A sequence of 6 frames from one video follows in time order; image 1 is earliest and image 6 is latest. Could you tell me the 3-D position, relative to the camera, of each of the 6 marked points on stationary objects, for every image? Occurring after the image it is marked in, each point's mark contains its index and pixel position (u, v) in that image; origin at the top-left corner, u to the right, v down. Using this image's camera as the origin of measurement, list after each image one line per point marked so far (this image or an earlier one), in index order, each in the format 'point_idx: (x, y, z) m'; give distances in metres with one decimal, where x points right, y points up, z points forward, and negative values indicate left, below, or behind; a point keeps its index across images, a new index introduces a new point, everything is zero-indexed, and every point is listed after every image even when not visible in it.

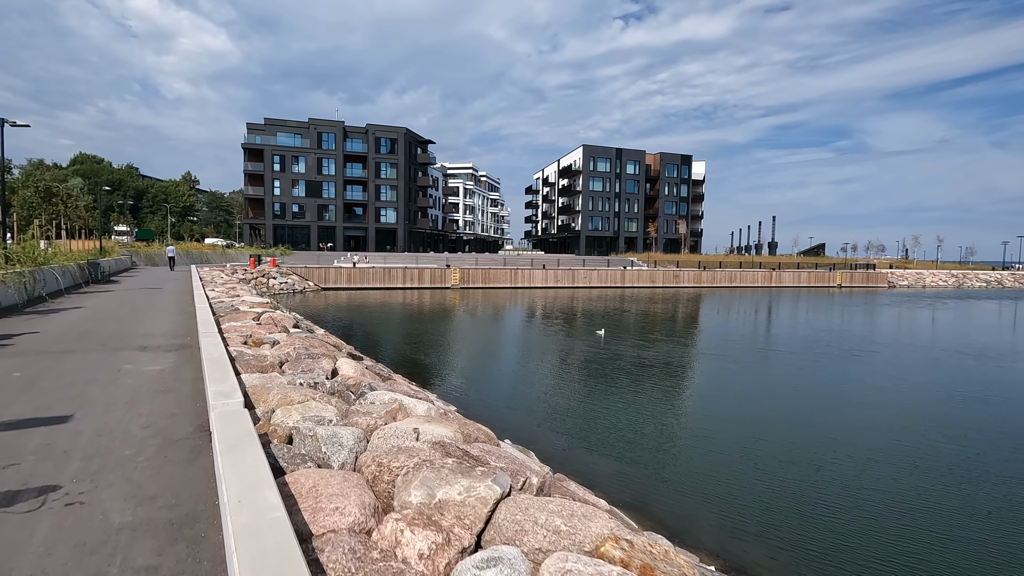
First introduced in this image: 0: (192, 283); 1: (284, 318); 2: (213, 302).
0: (-10.9, +0.2, +18.5) m
1: (-4.4, -0.6, +10.6) m
2: (-7.0, -0.3, +12.6) m
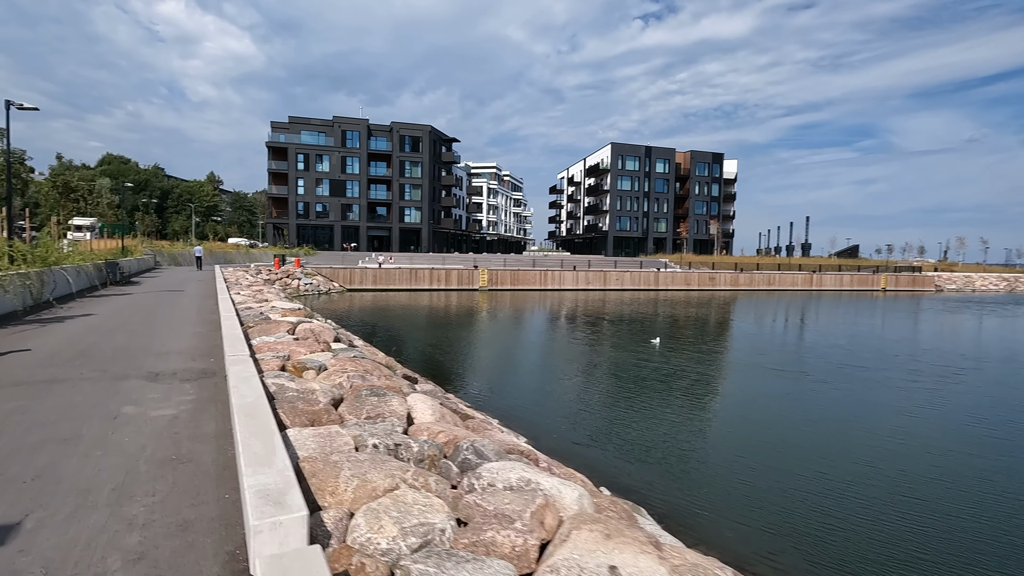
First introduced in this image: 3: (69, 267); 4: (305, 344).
0: (-9.3, +0.1, +17.0) m
1: (-3.1, -0.7, +8.9) m
2: (-5.5, -0.4, +11.0) m
3: (-11.2, +0.5, +13.7) m
4: (-2.9, -0.7, +7.5) m
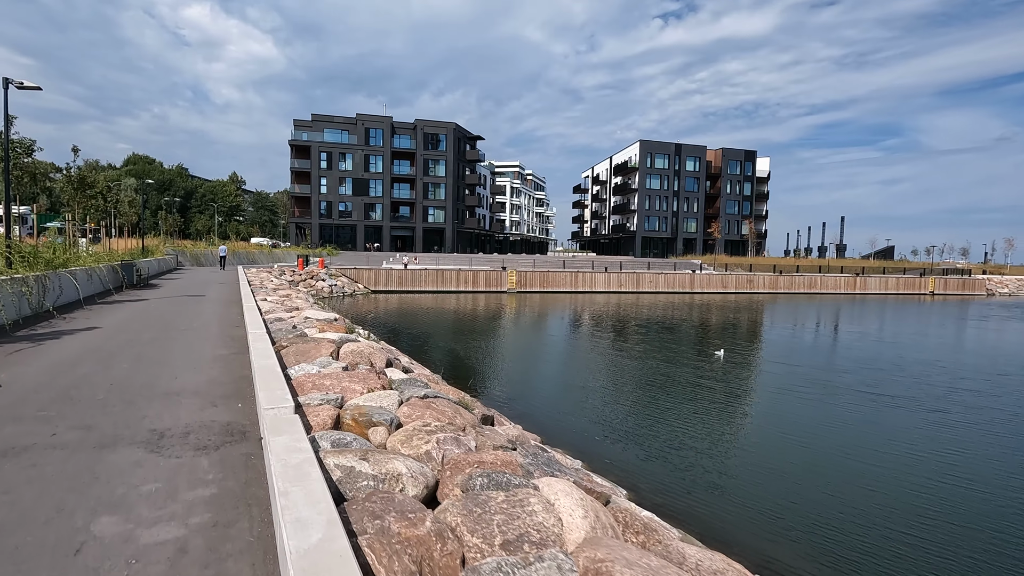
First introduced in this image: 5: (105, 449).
0: (-7.8, -0.1, +15.5) m
1: (-1.8, -0.9, +7.1) m
2: (-4.2, -0.6, +9.3) m
3: (-9.8, +0.4, +12.2) m
4: (-1.6, -0.9, +5.7) m
5: (-2.7, -1.0, +3.5) m
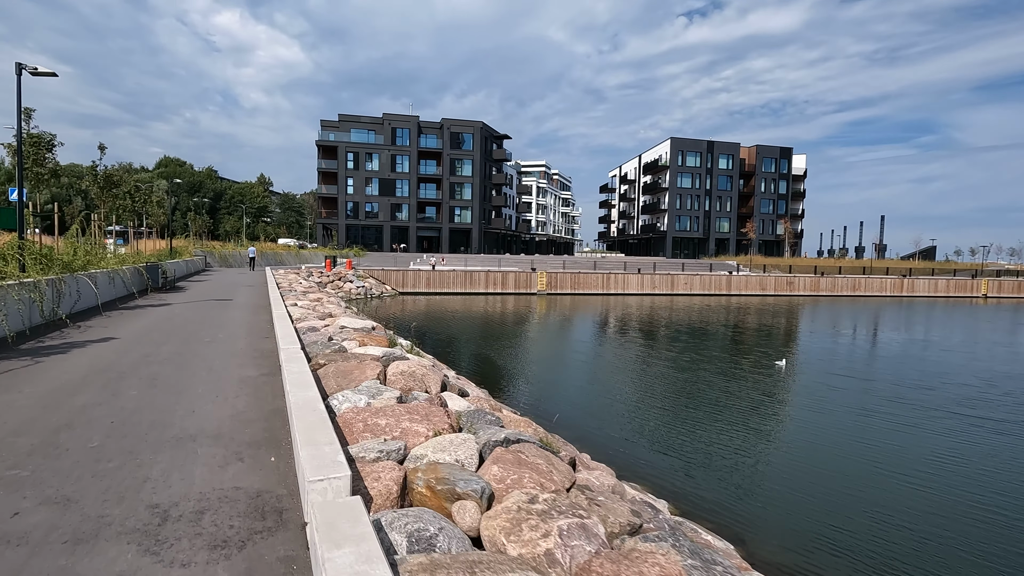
0: (-6.5, -0.1, +14.5) m
1: (-0.9, -1.0, +6.0) m
2: (-3.2, -0.7, +8.3) m
3: (-8.7, +0.3, +11.4) m
4: (-0.8, -1.0, +4.5) m
5: (-1.9, -1.1, +2.4) m
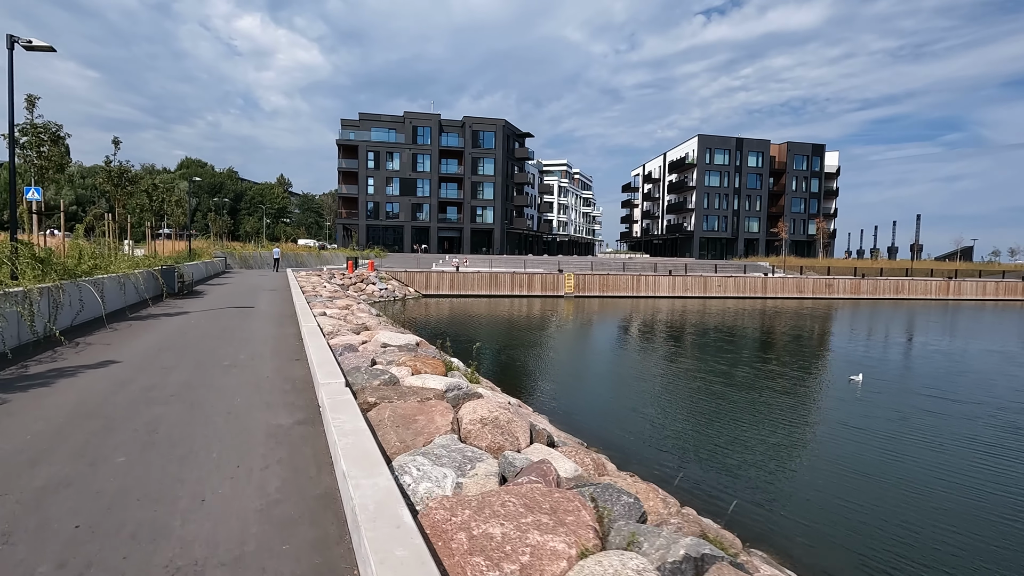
0: (-5.3, -0.3, +13.2) m
1: (0.0, -1.1, +4.5) m
2: (-2.2, -0.8, +6.9) m
3: (-7.6, +0.2, +10.1) m
4: (+0.1, -1.1, +3.0) m
5: (-1.1, -1.3, +1.0) m
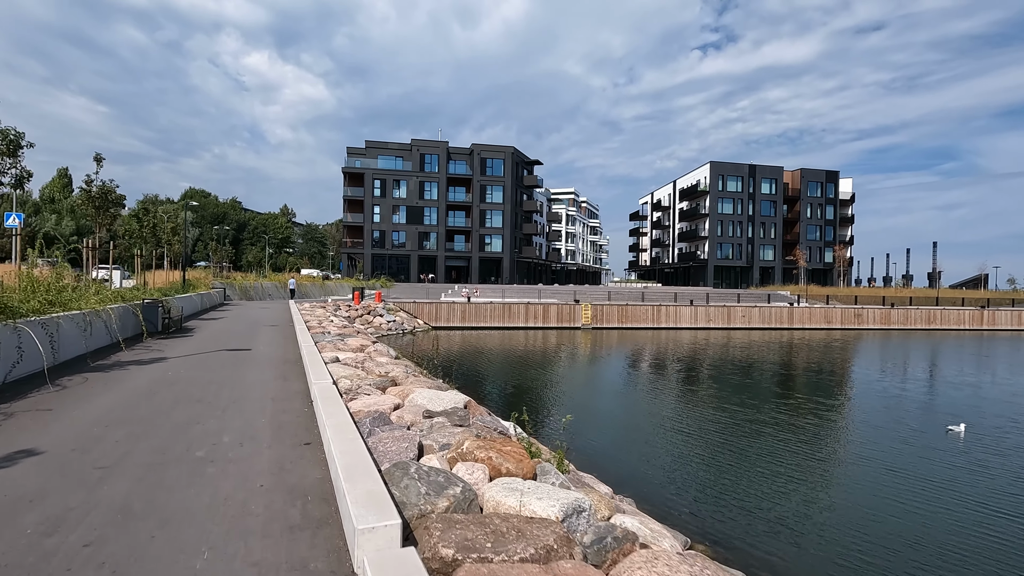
0: (-4.4, -1.1, +11.1) m
1: (+1.0, -1.4, +2.3) m
2: (-1.2, -1.2, +4.7) m
3: (-6.6, -0.5, +8.0) m
4: (+1.1, -1.3, +0.8) m
5: (-0.2, -1.4, -1.2) m
